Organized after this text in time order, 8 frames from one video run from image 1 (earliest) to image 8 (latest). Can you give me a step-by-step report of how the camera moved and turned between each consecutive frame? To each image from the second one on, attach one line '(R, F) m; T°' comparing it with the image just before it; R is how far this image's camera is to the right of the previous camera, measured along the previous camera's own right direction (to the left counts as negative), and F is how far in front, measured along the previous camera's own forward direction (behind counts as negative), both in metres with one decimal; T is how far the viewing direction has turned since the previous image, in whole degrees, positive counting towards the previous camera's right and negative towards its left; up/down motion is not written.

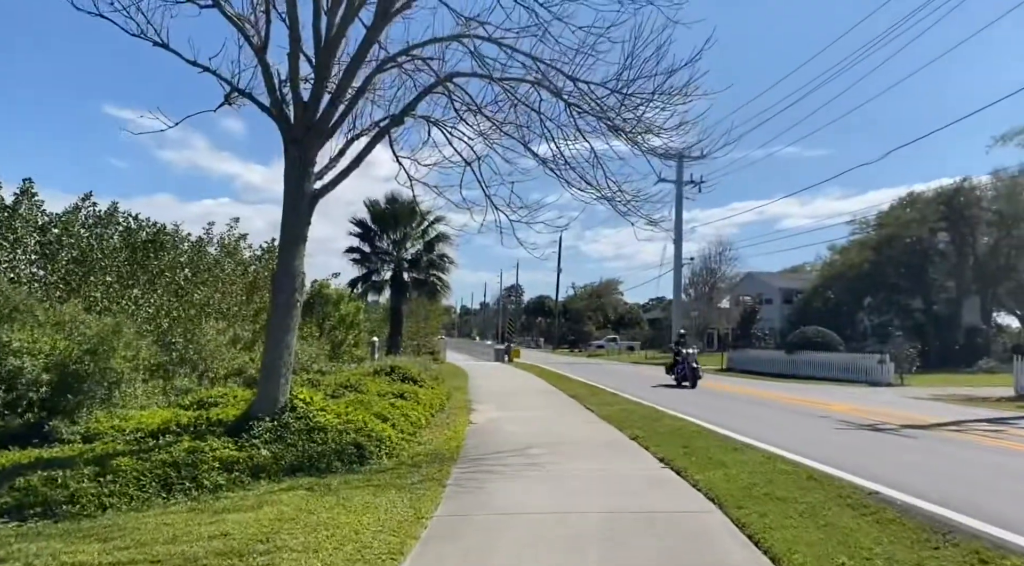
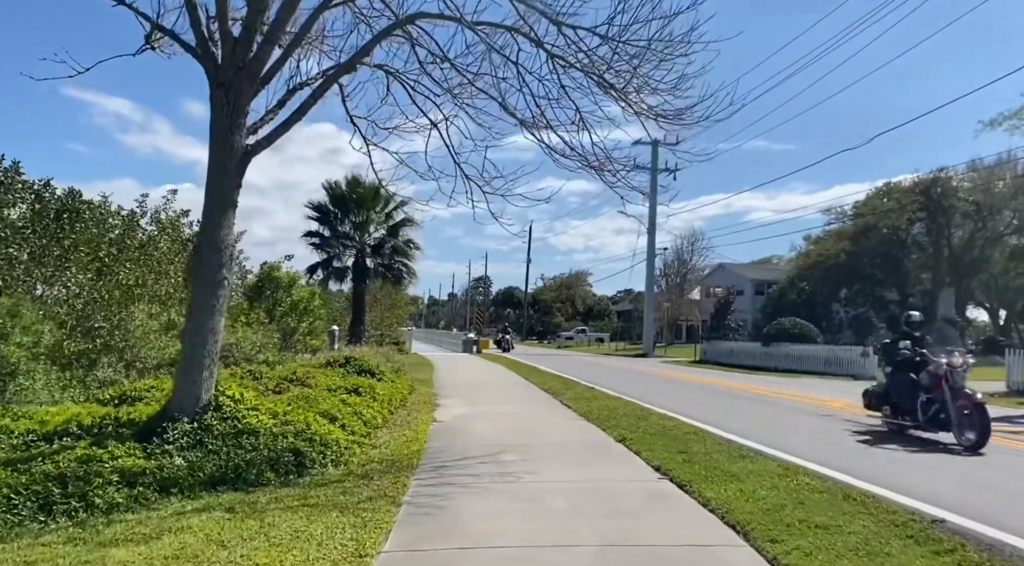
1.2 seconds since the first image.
(0.0, +1.6) m; +2°
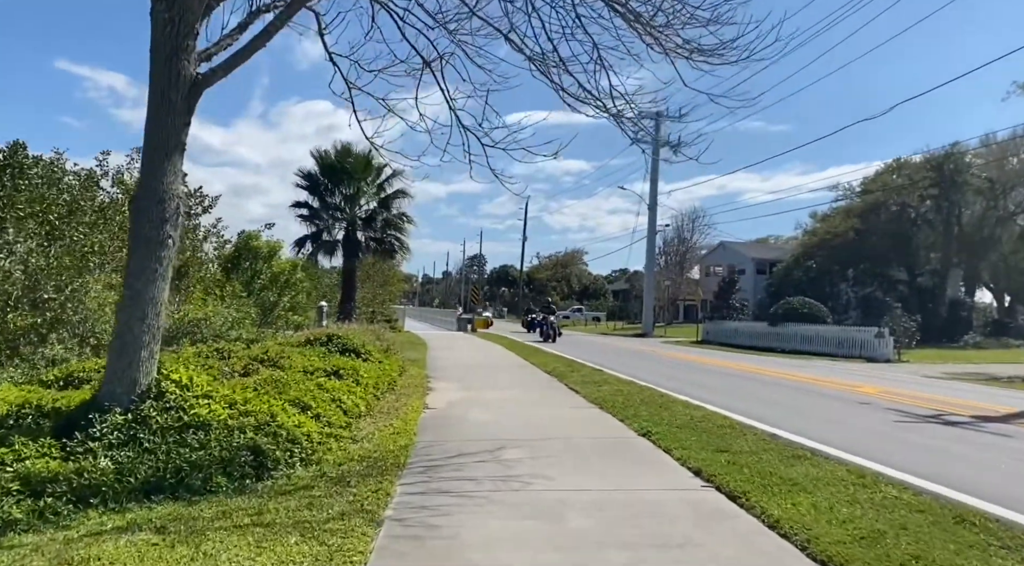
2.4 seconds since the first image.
(-0.1, +1.6) m; 0°
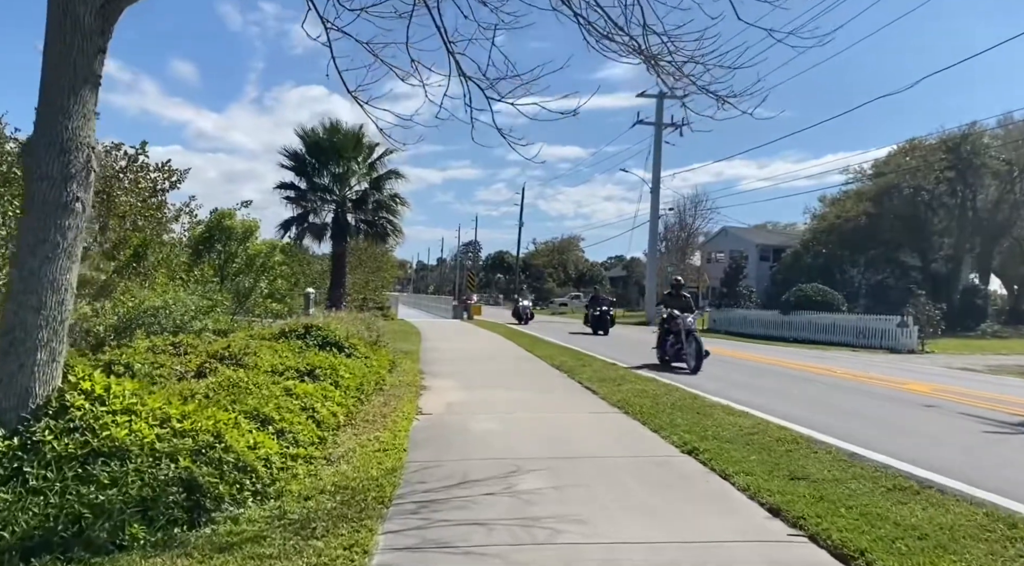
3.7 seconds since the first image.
(-0.2, +1.8) m; 0°
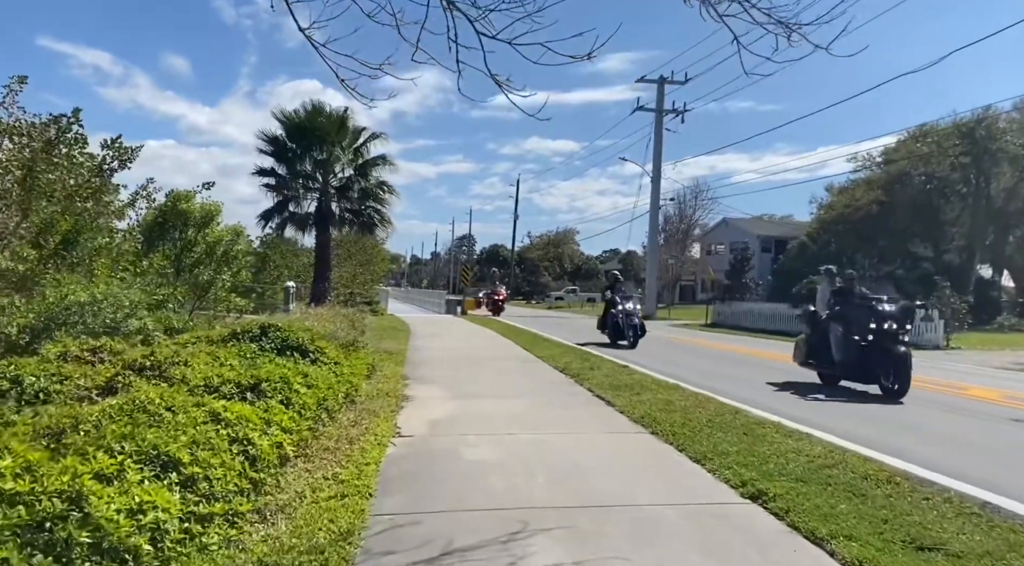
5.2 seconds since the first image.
(0.0, +1.9) m; 0°
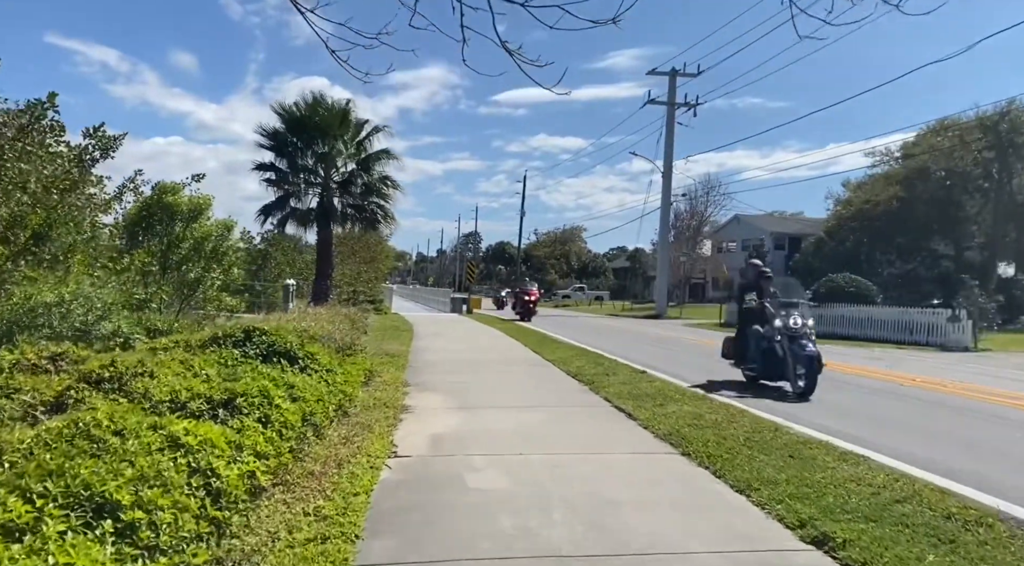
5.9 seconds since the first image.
(0.0, +0.9) m; 0°
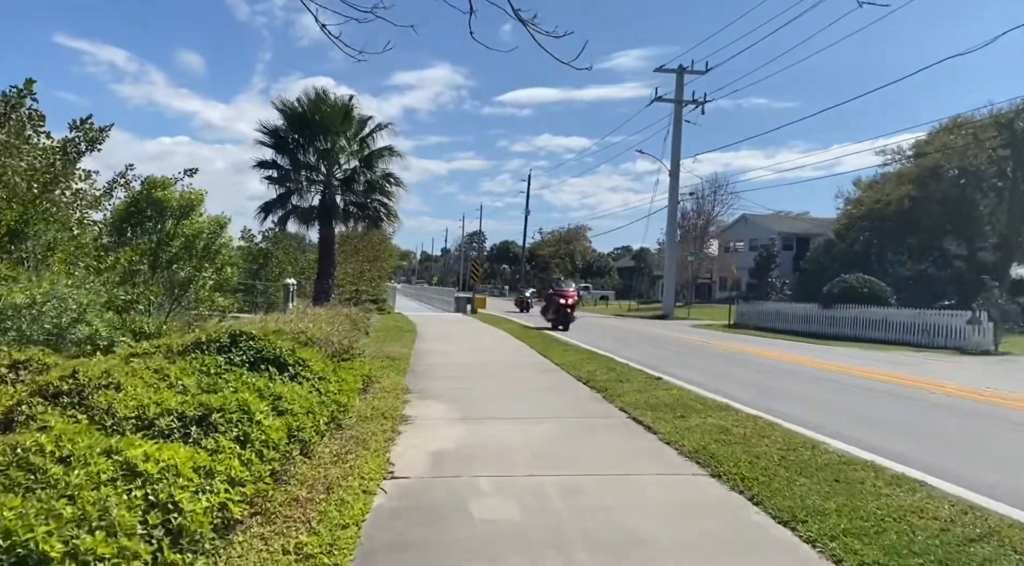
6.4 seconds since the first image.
(0.0, +0.7) m; 0°
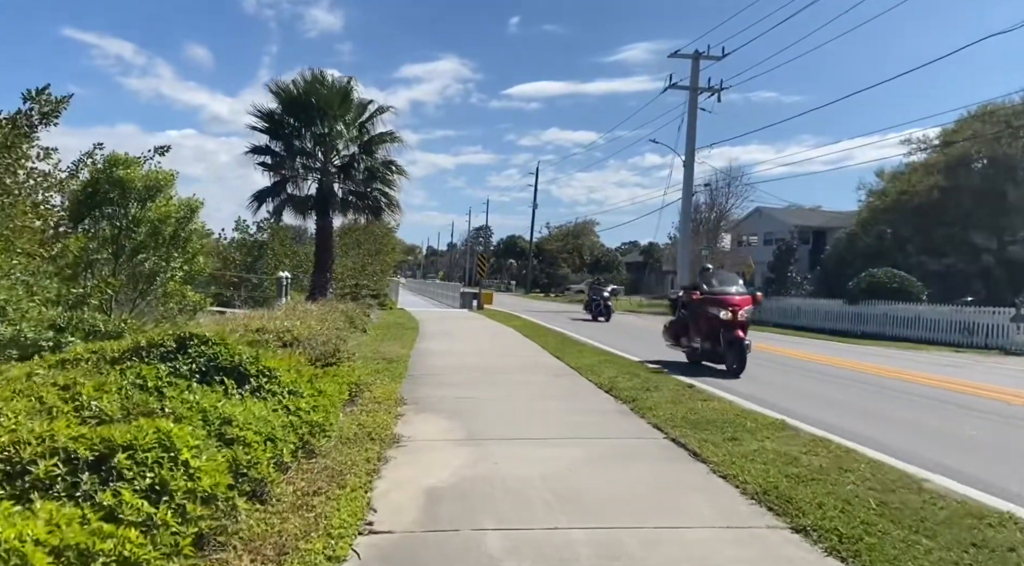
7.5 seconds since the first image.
(-0.1, +1.5) m; 0°
